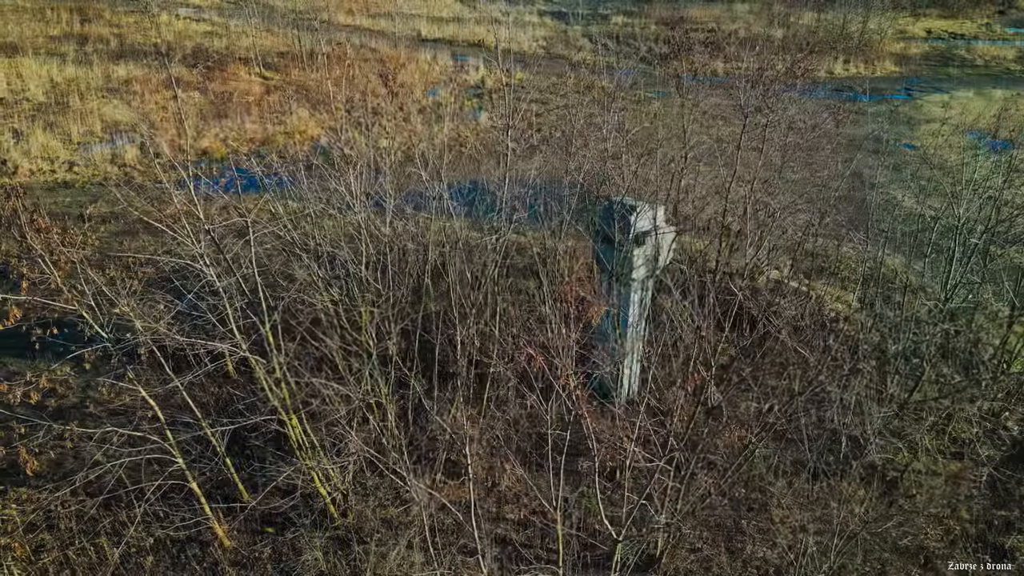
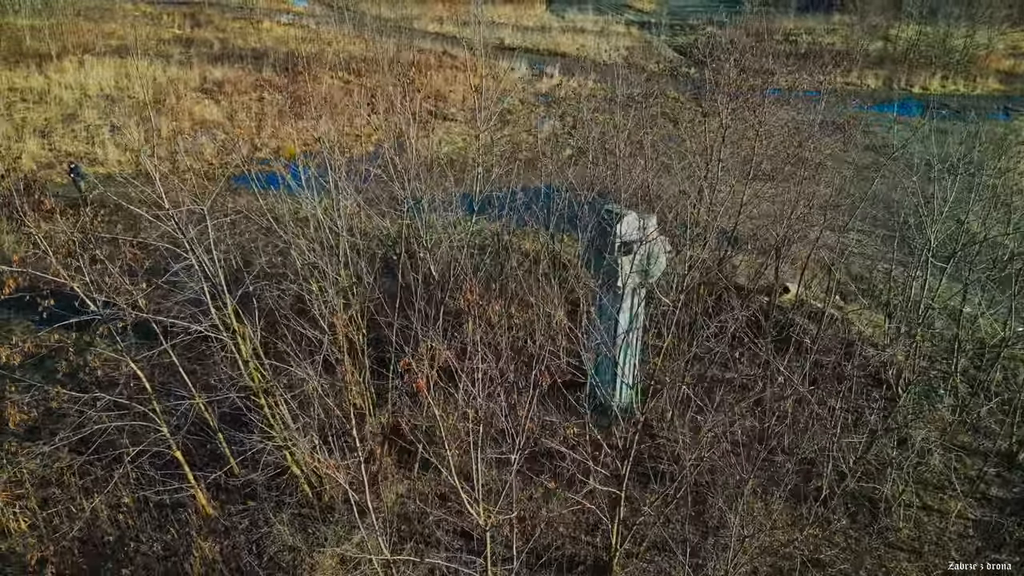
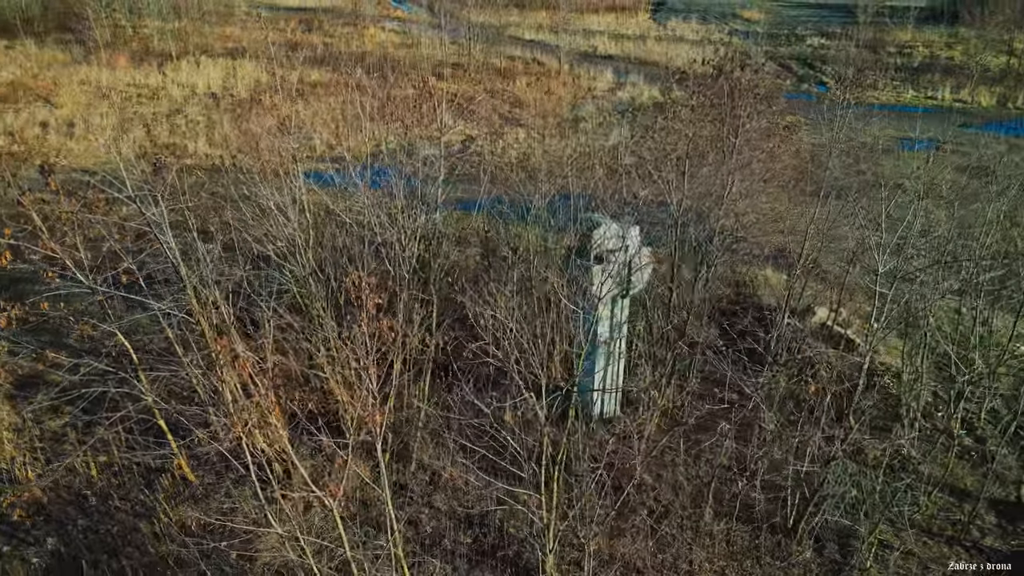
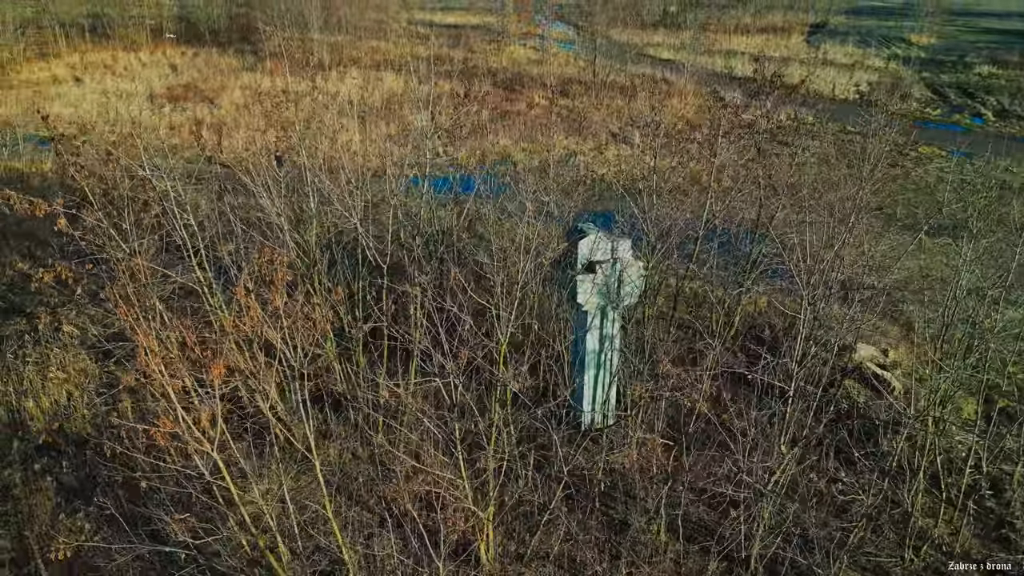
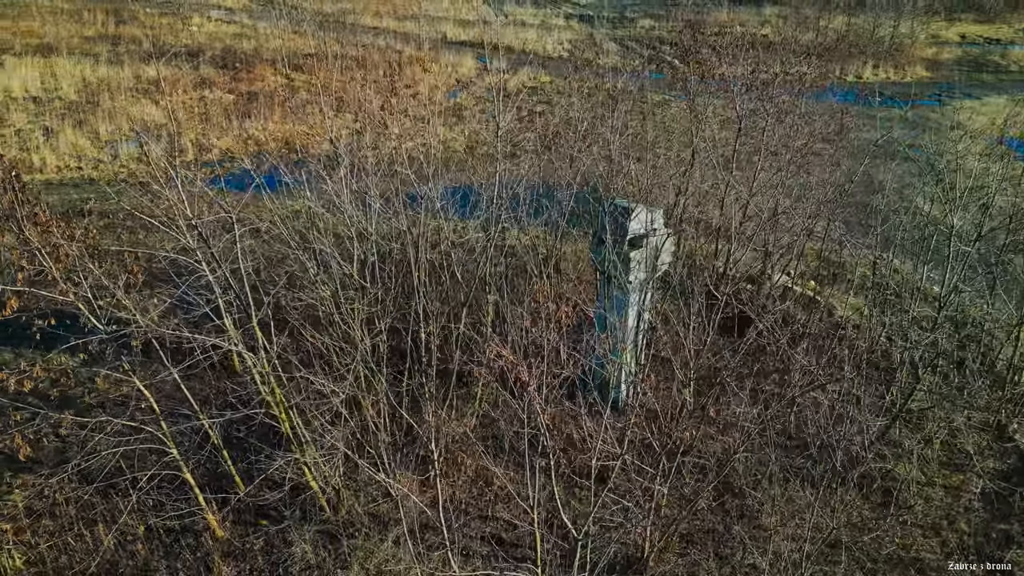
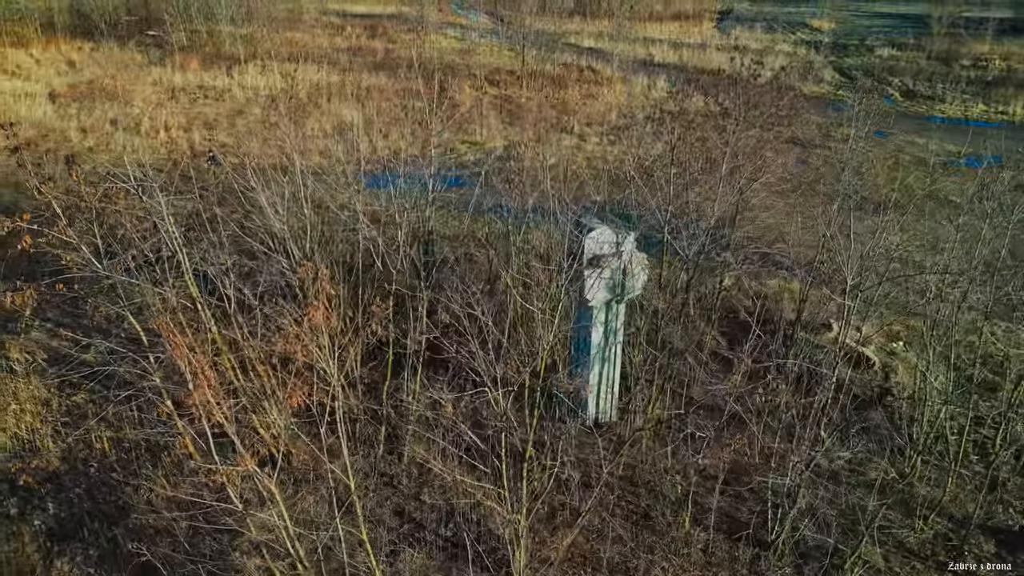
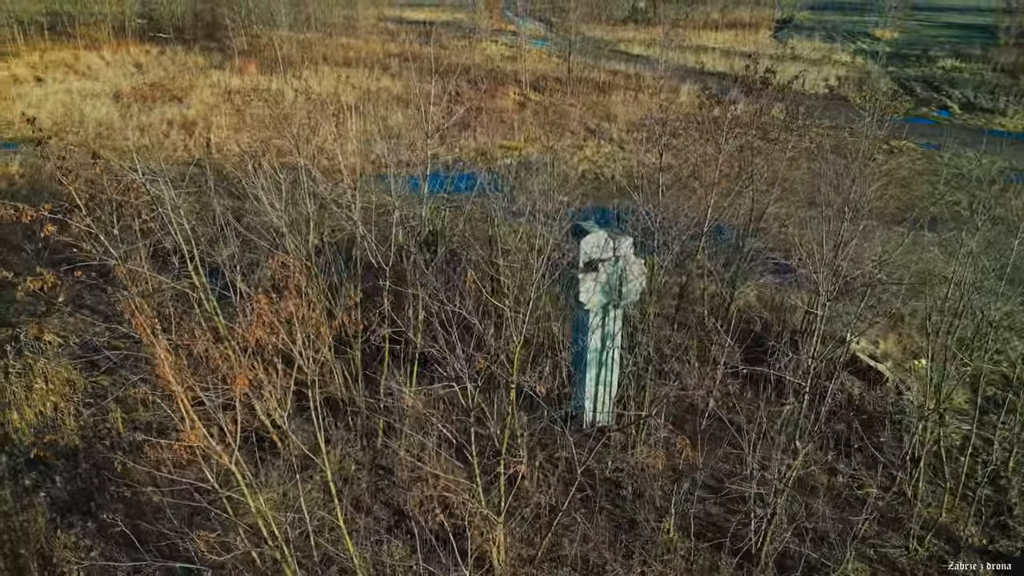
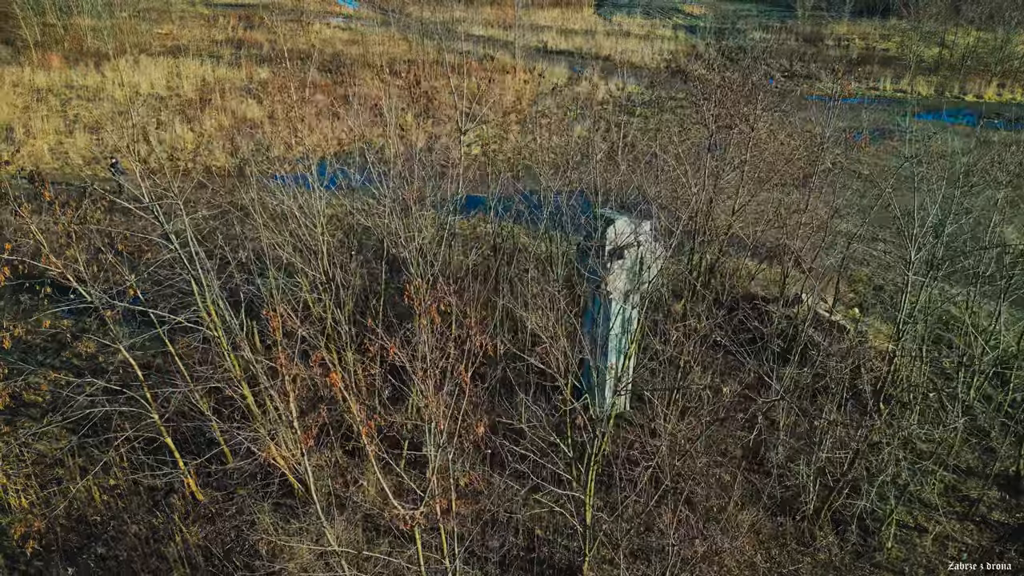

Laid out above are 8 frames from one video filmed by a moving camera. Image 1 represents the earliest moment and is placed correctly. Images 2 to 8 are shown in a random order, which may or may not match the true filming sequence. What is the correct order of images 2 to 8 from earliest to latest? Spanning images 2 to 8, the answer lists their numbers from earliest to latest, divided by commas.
5, 2, 8, 3, 6, 7, 4
